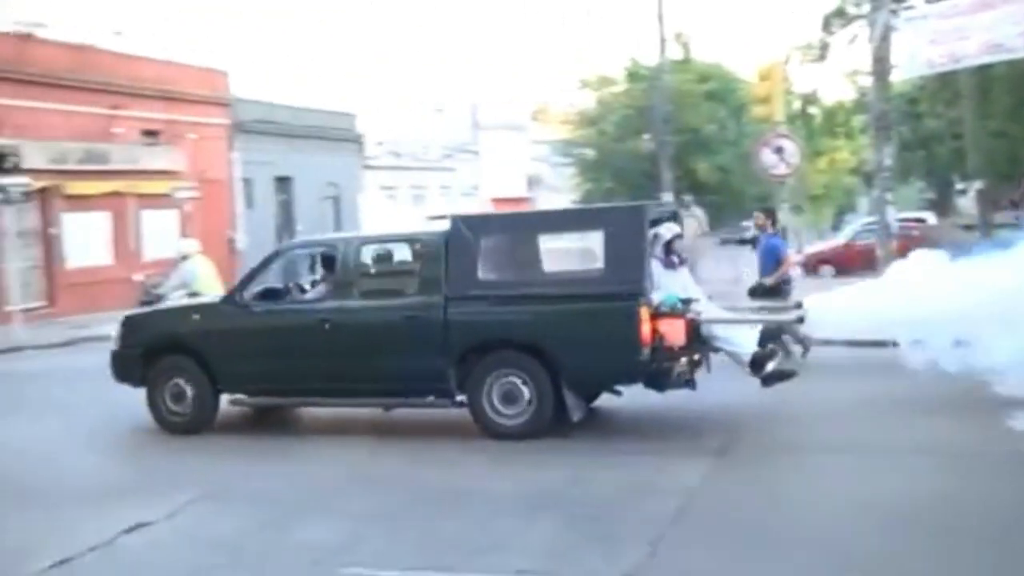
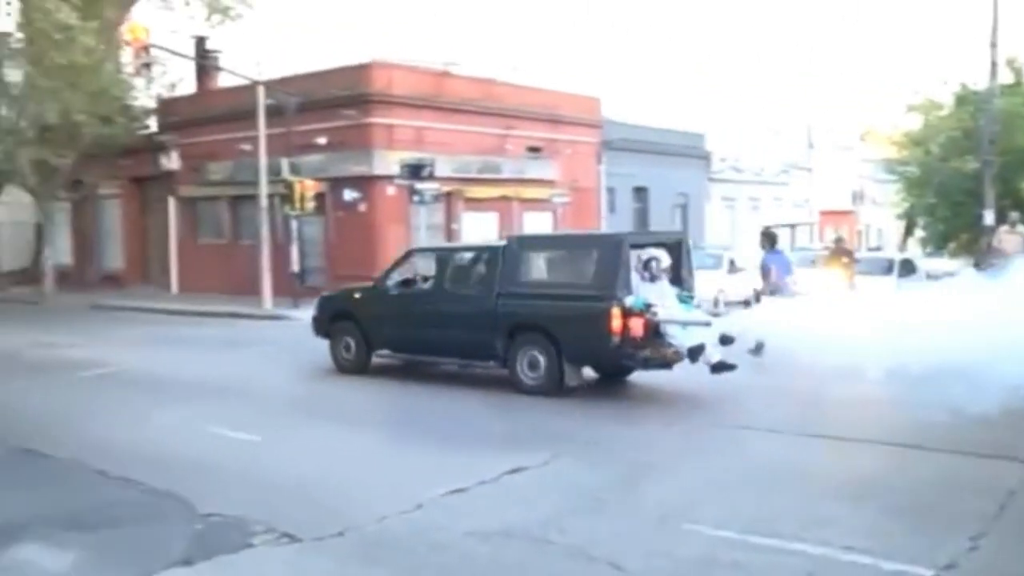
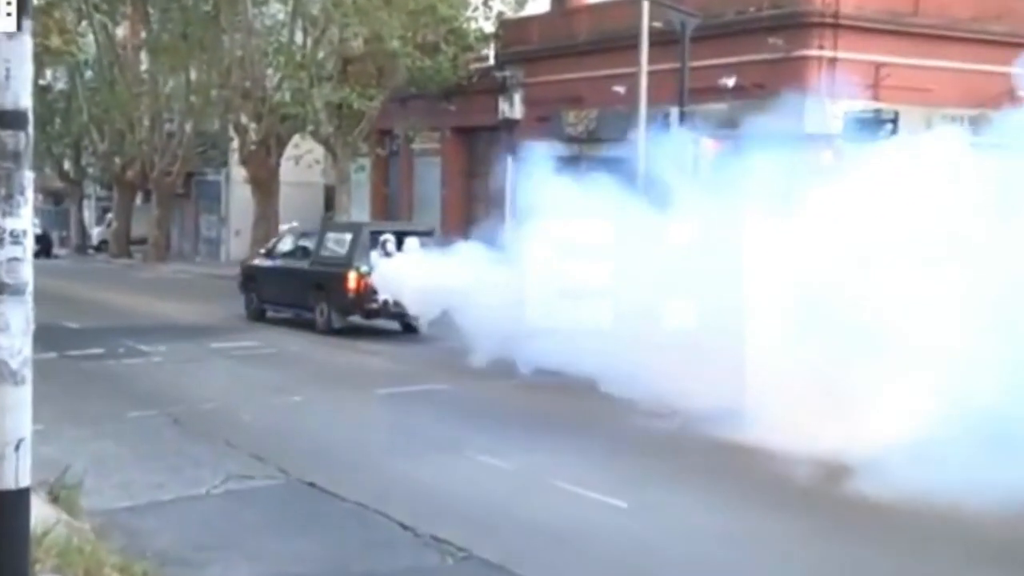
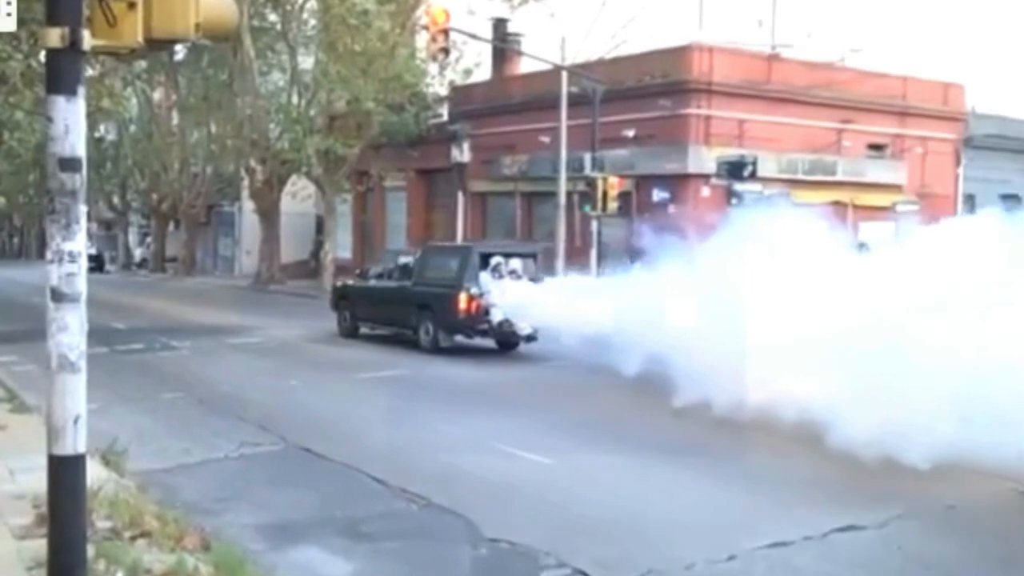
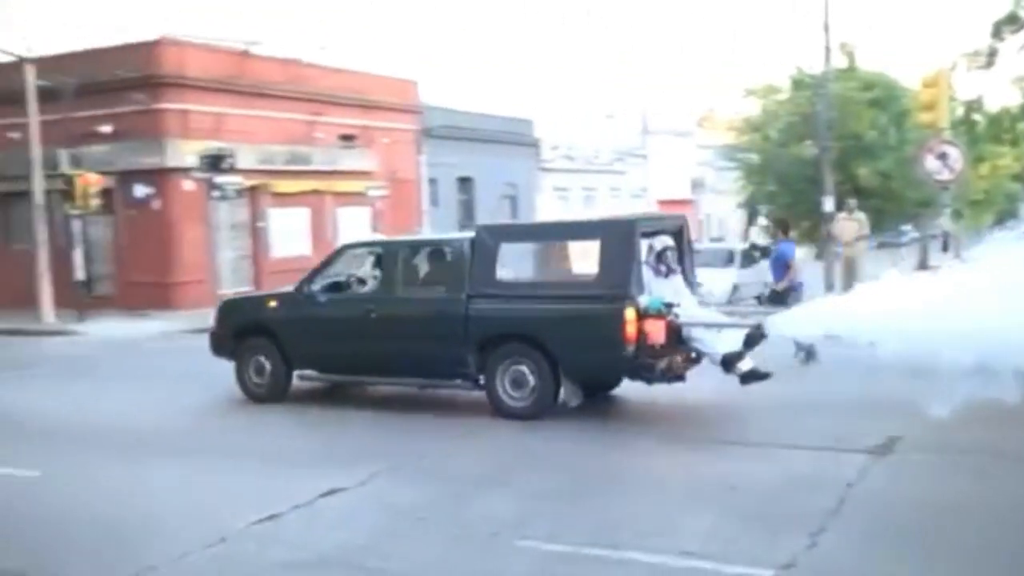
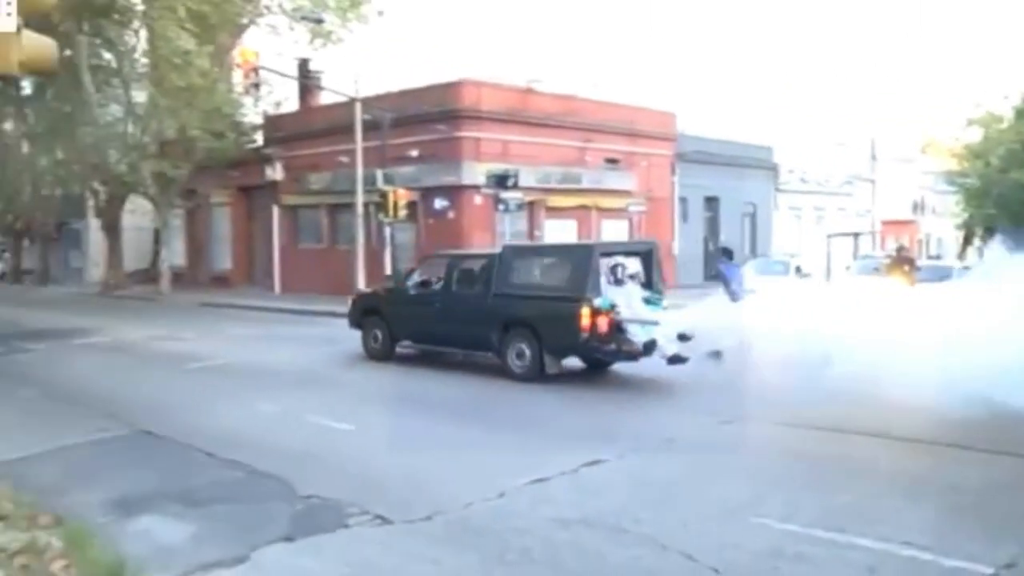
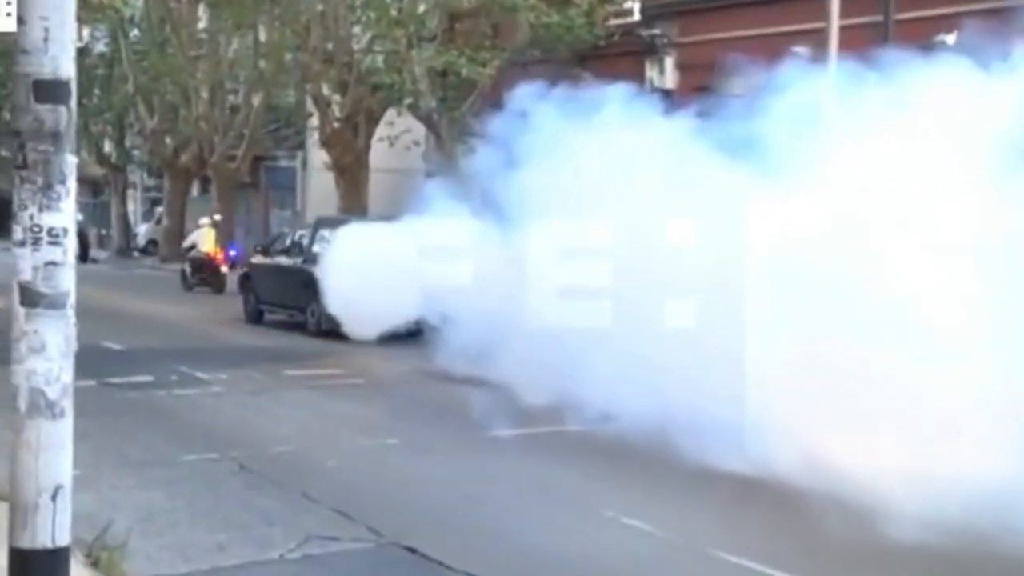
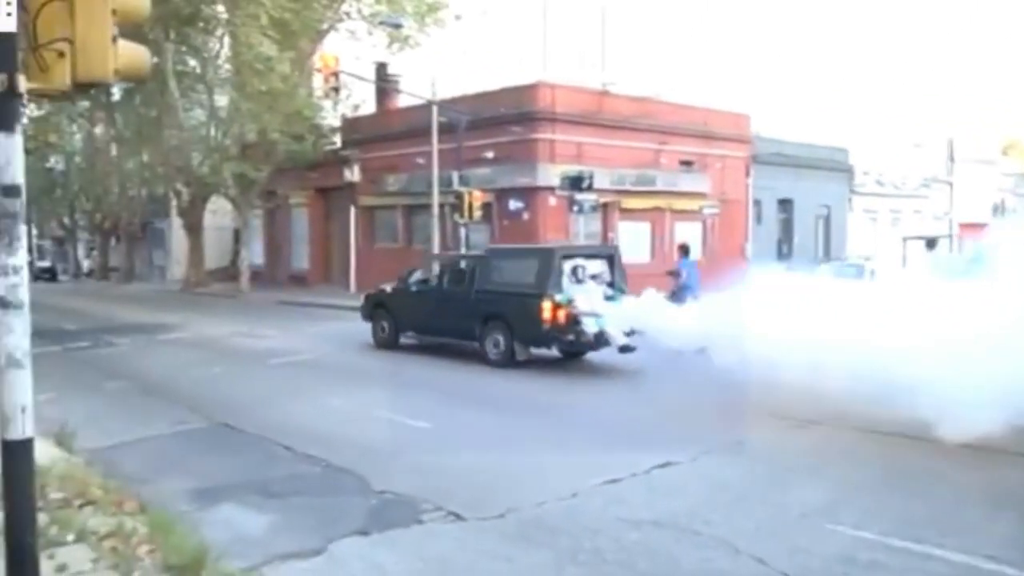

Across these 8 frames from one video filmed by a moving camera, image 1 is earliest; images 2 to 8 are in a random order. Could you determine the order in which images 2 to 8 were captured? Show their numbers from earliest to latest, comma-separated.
5, 2, 6, 8, 4, 3, 7
